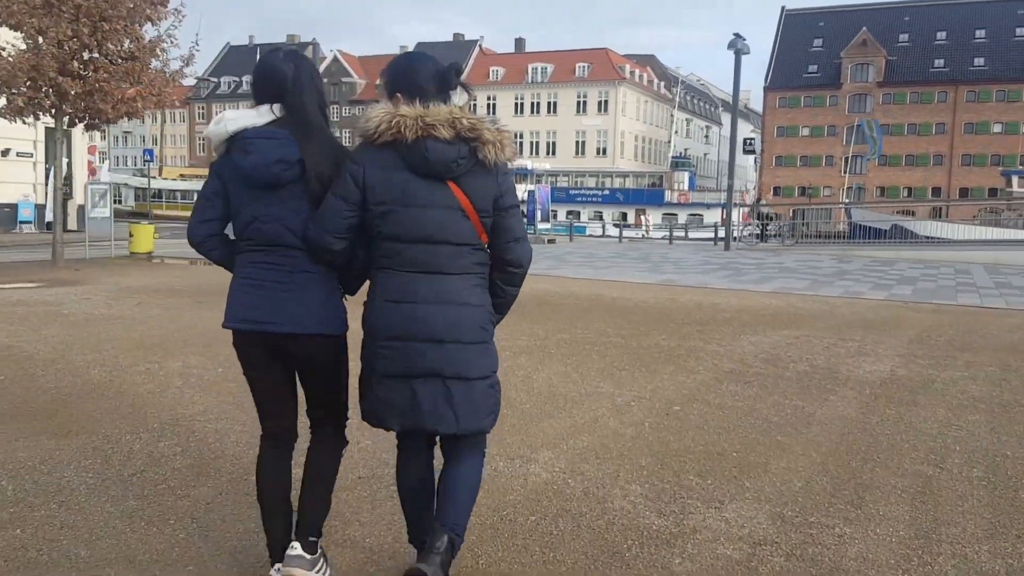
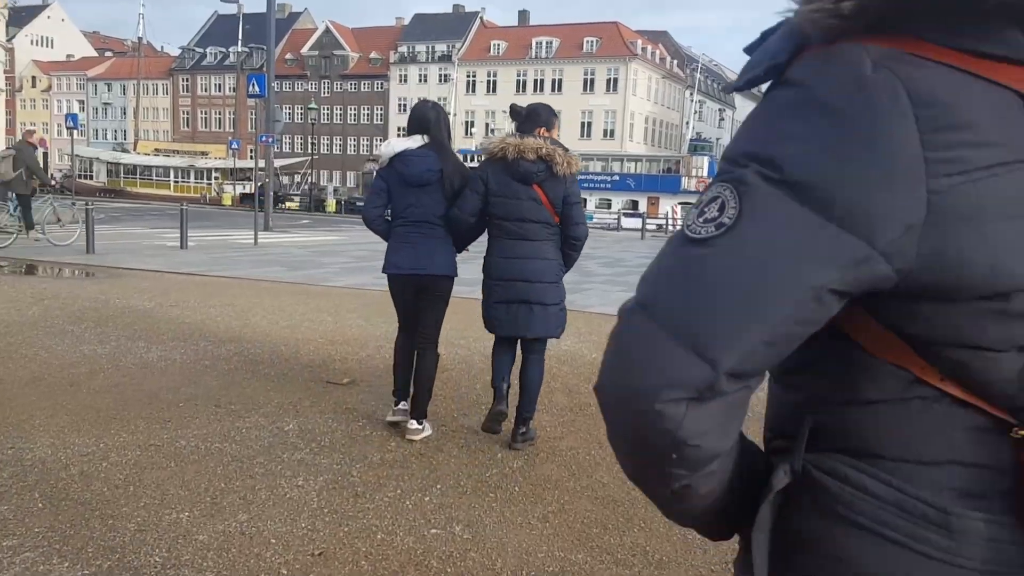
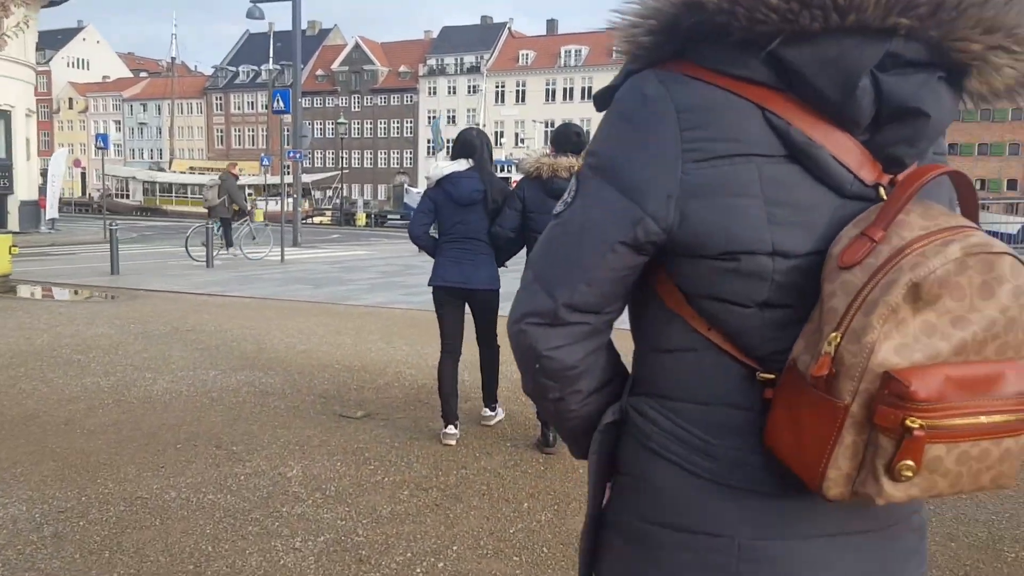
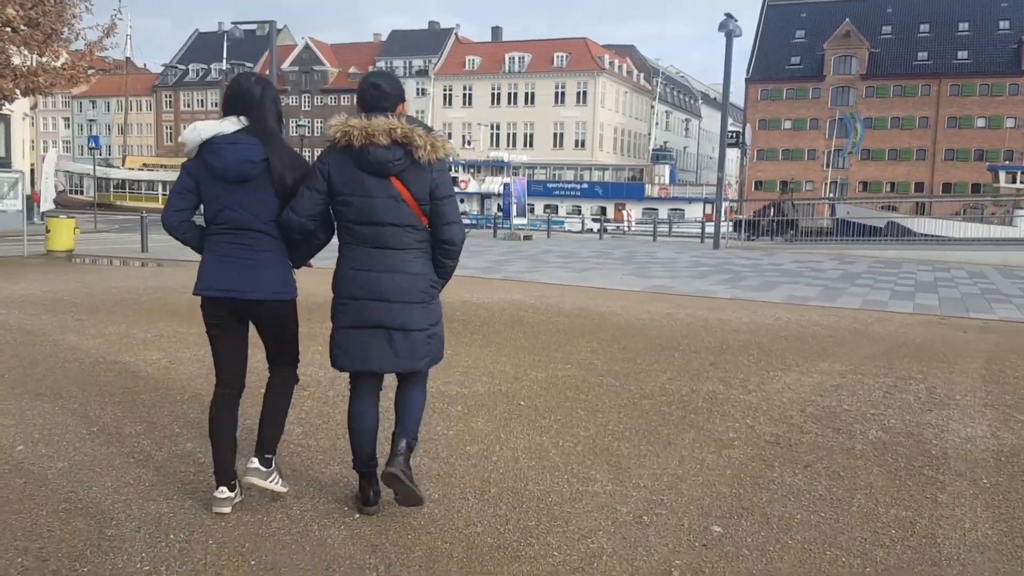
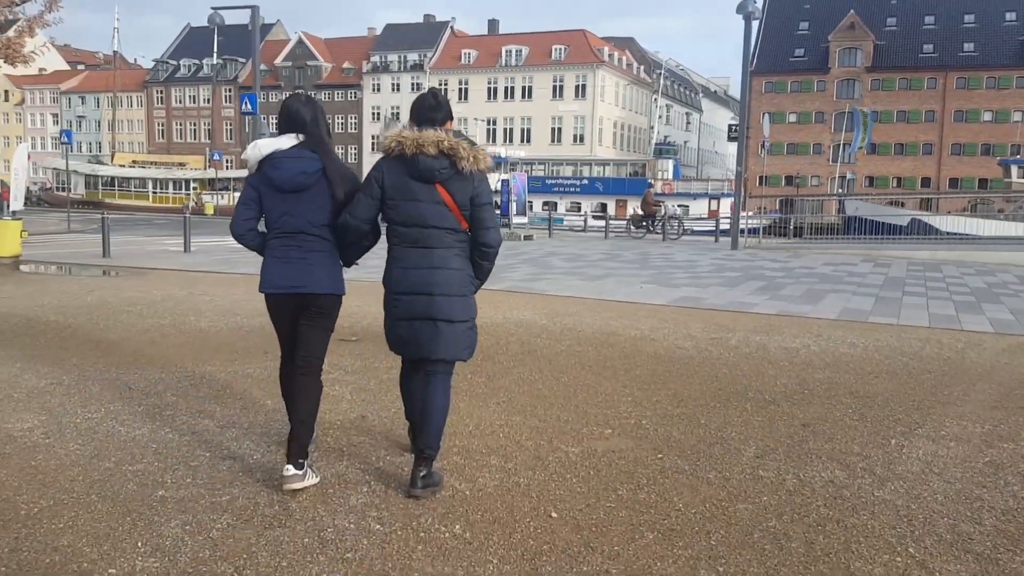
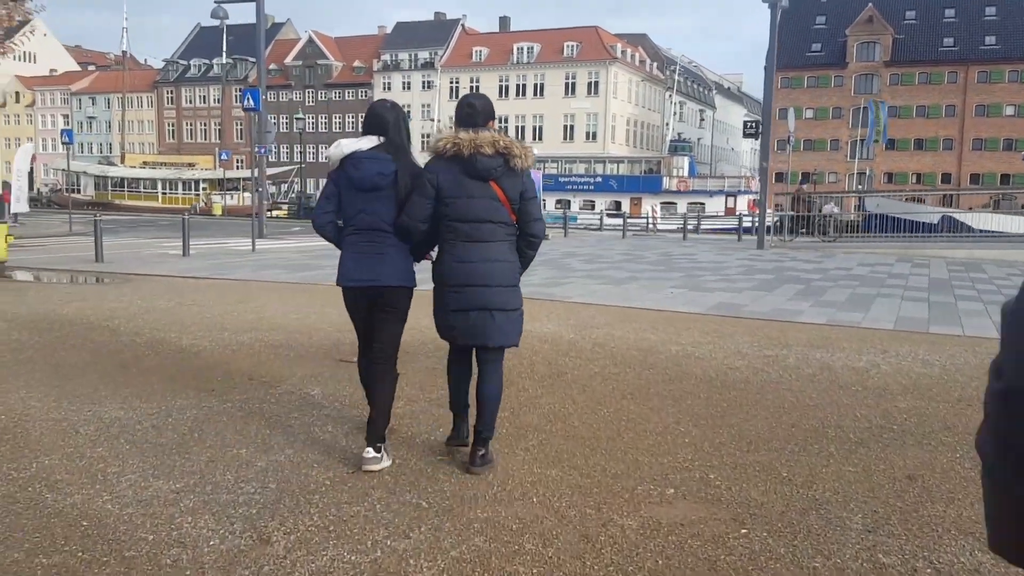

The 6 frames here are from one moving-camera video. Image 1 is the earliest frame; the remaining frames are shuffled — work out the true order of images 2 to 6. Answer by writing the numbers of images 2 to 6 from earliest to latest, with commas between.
4, 5, 6, 2, 3
